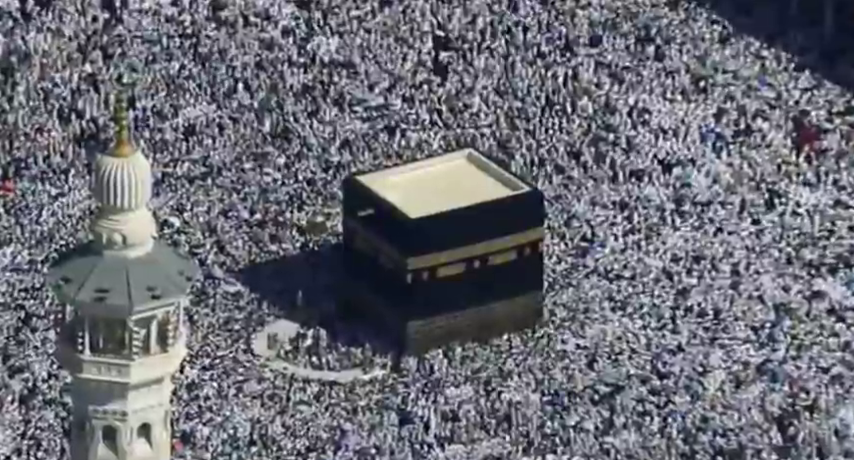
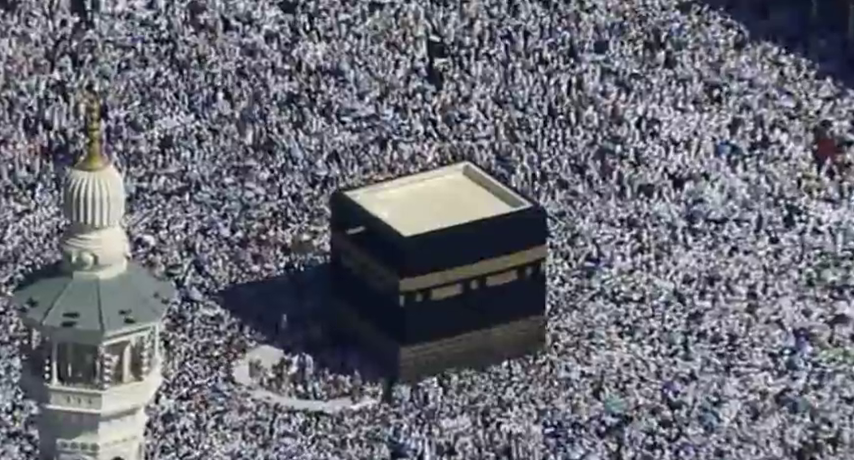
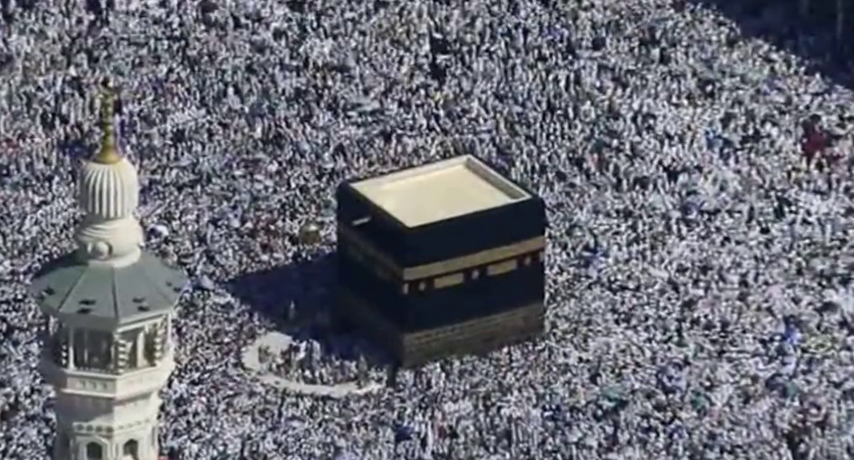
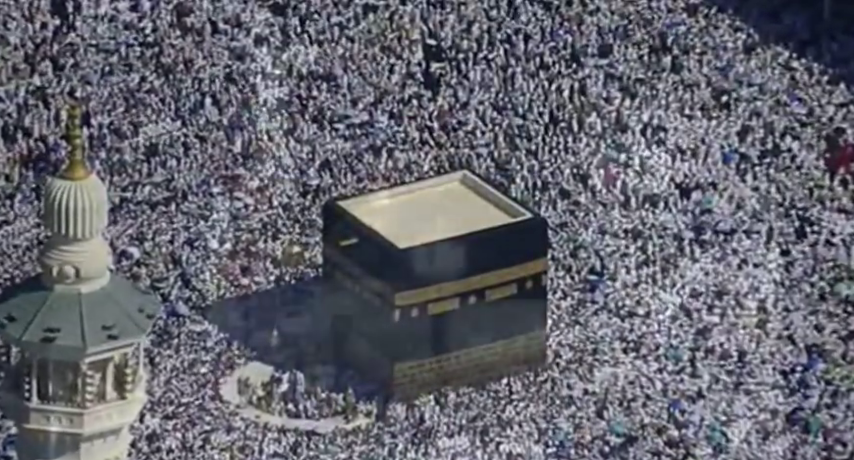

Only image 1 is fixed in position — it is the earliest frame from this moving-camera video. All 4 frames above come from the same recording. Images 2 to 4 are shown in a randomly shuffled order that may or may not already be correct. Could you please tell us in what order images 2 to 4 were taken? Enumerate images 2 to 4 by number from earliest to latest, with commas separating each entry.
3, 2, 4
